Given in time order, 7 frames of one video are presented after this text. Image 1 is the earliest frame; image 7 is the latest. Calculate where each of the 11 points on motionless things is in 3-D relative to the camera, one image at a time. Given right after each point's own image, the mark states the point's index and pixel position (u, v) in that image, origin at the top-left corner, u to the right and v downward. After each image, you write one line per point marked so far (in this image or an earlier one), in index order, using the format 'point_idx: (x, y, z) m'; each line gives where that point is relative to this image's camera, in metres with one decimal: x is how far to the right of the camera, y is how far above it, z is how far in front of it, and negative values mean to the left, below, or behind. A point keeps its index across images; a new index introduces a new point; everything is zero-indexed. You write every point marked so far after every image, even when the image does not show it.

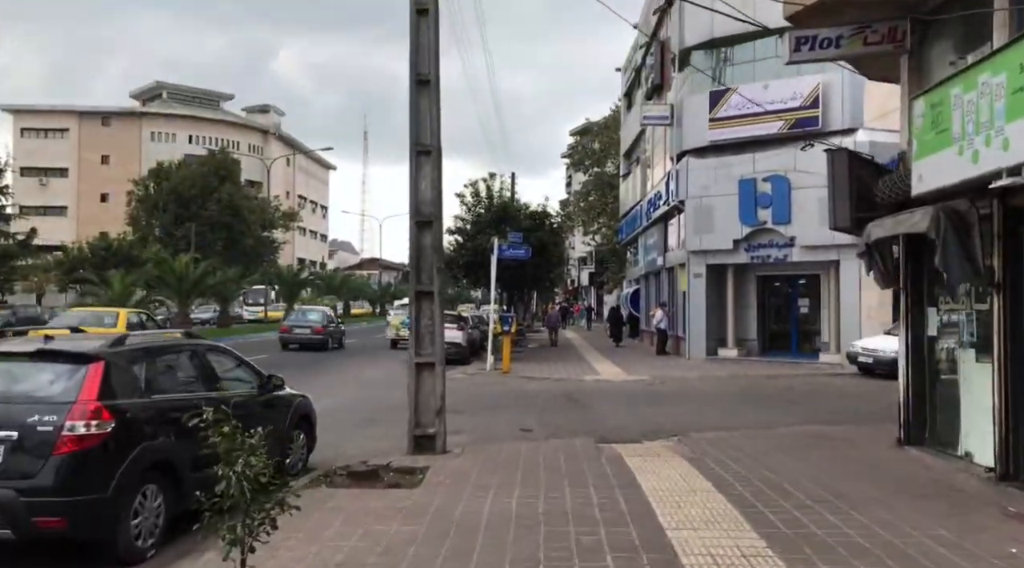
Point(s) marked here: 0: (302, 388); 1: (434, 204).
0: (-4.4, -2.1, +18.6) m
1: (-0.8, +0.8, +9.6) m
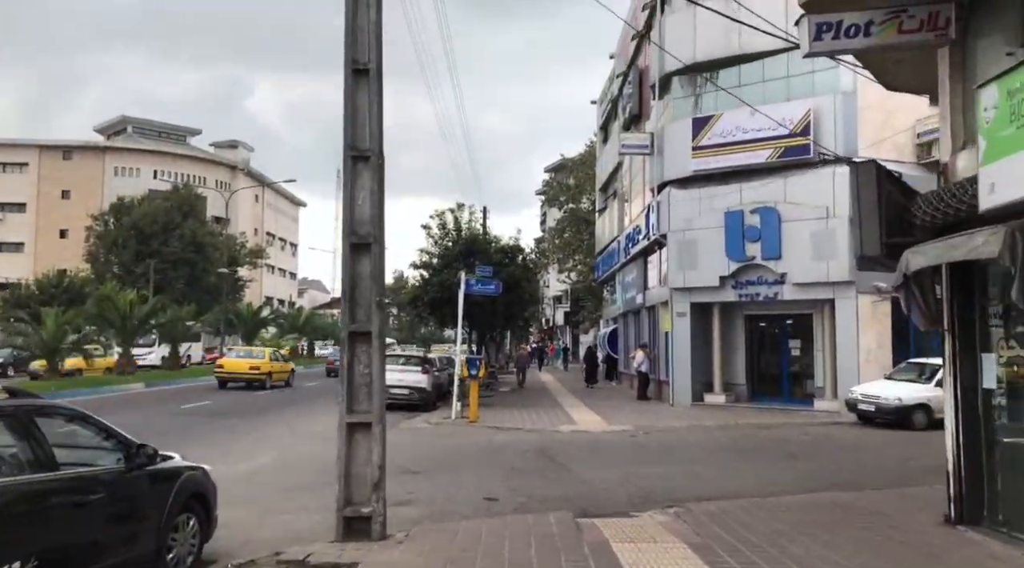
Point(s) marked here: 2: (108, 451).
0: (-5.0, -2.8, +16.5) m
1: (-1.2, +0.5, +7.7) m
2: (-2.9, -1.2, +6.5) m
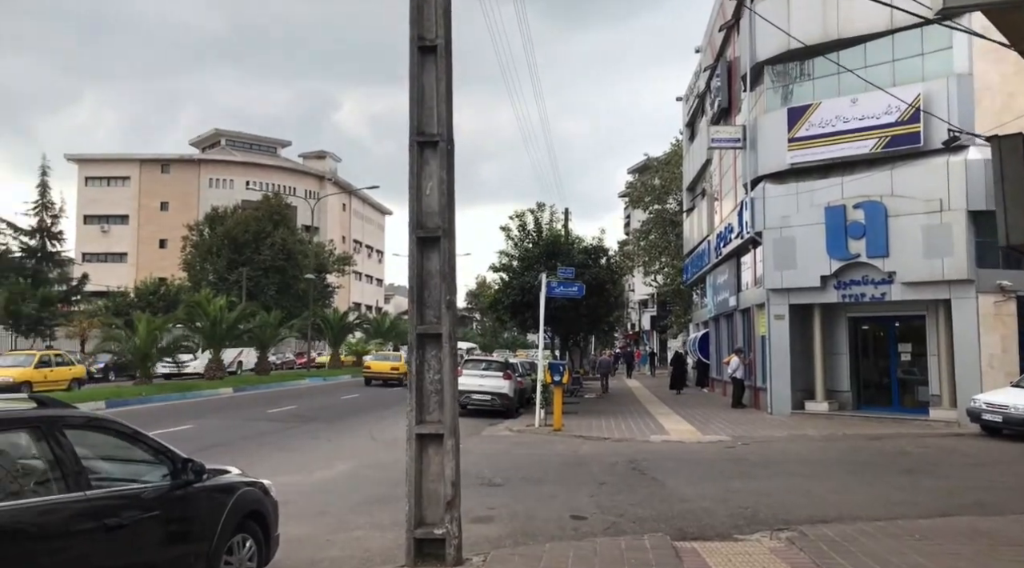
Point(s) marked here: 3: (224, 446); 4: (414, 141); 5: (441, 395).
0: (-3.4, -2.9, +16.0) m
1: (-0.5, +0.5, +6.9) m
2: (-2.3, -1.2, +5.8) m
3: (-5.0, -2.8, +15.5) m
4: (-0.7, +1.1, +7.0) m
5: (-0.5, -0.9, +6.8) m
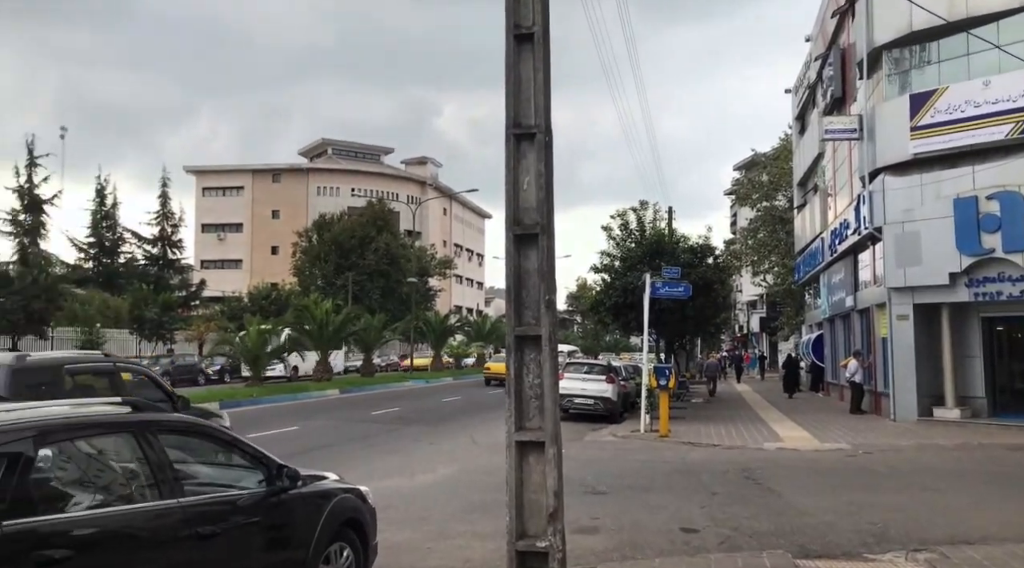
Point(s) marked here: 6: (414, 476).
0: (-1.6, -2.9, +15.8) m
1: (+0.2, +0.6, +6.5) m
2: (-1.7, -1.2, +5.7) m
3: (-3.2, -2.9, +15.5) m
4: (0.0, +1.1, +6.6) m
5: (+0.2, -0.8, +6.4) m
6: (-1.4, -2.6, +12.3) m
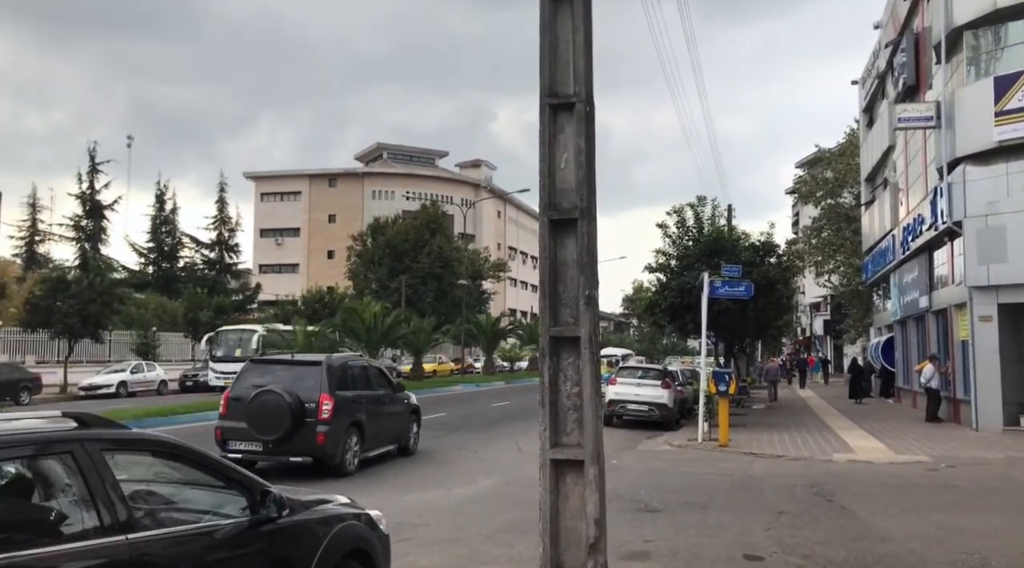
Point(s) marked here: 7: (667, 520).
0: (-0.8, -2.9, +15.0) m
1: (+0.4, +0.6, +5.6) m
2: (-1.5, -1.1, +4.8) m
3: (-2.4, -2.8, +14.8) m
4: (+0.2, +1.2, +5.7) m
5: (+0.4, -0.8, +5.5) m
6: (-0.8, -2.6, +11.4) m
7: (+1.6, -2.5, +9.6) m
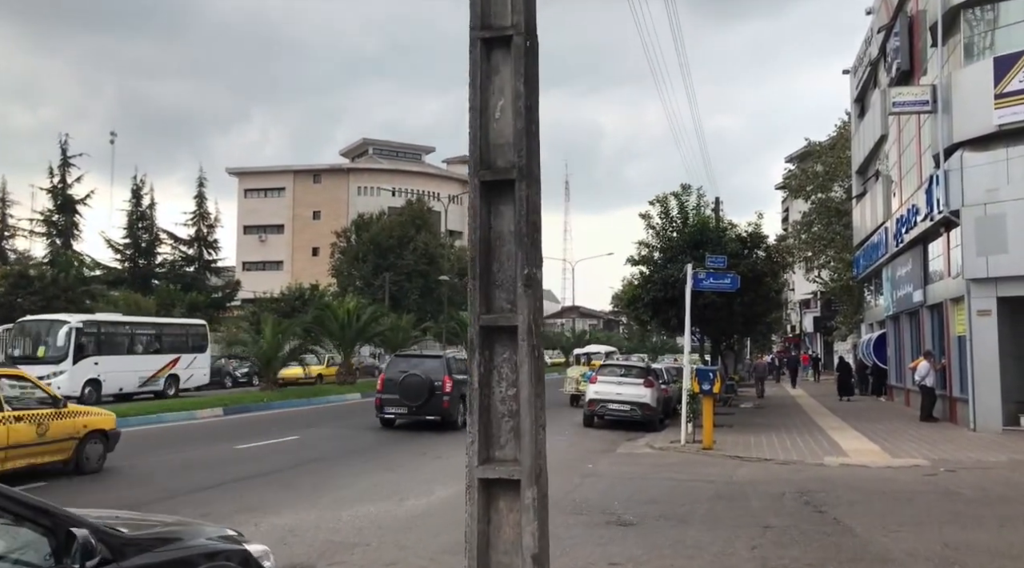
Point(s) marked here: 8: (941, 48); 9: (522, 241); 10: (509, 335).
0: (-1.3, -2.8, +13.9) m
1: (+0.1, +0.7, +4.5) m
2: (-1.9, -1.0, +3.7) m
3: (-2.9, -2.7, +13.7) m
4: (-0.2, +1.3, +4.6) m
5: (0.0, -0.7, +4.4) m
6: (-1.2, -2.5, +10.3) m
7: (+1.2, -2.4, +8.5) m
8: (+9.4, +5.2, +19.6) m
9: (+0.1, +0.2, +4.4) m
10: (0.0, -0.2, +4.5) m
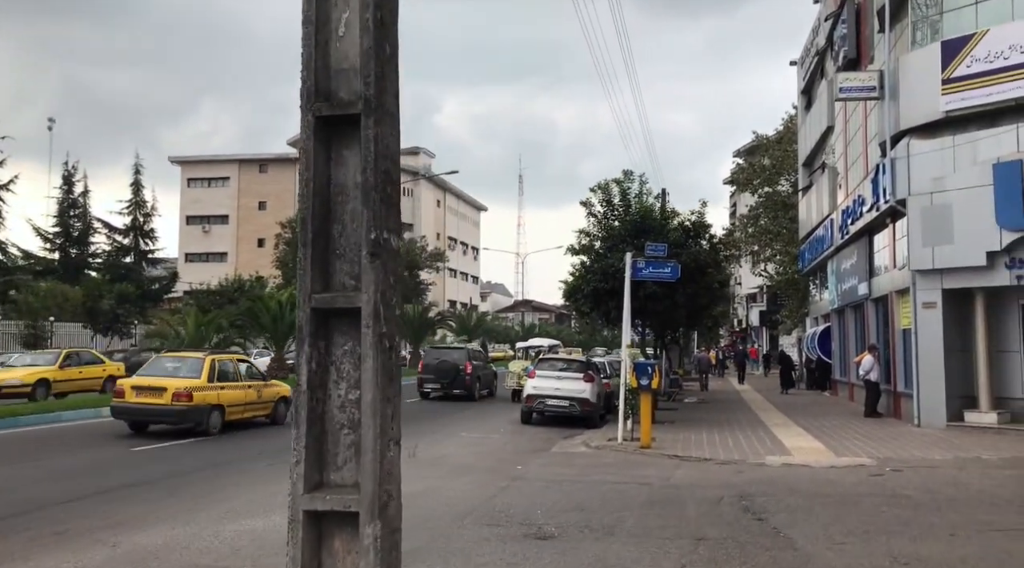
0: (-2.4, -2.6, +12.8) m
1: (-0.6, +0.8, +3.5) m
2: (-2.5, -0.9, +2.6) m
3: (-4.0, -2.5, +12.5) m
4: (-0.8, +1.4, +3.6) m
5: (-0.6, -0.6, +3.4) m
6: (-2.2, -2.3, +9.3) m
7: (+0.4, -2.3, +7.6) m
8: (+8.0, +5.3, +19.0) m
9: (-0.5, +0.3, +3.5) m
10: (-0.6, -0.1, +3.5) m
